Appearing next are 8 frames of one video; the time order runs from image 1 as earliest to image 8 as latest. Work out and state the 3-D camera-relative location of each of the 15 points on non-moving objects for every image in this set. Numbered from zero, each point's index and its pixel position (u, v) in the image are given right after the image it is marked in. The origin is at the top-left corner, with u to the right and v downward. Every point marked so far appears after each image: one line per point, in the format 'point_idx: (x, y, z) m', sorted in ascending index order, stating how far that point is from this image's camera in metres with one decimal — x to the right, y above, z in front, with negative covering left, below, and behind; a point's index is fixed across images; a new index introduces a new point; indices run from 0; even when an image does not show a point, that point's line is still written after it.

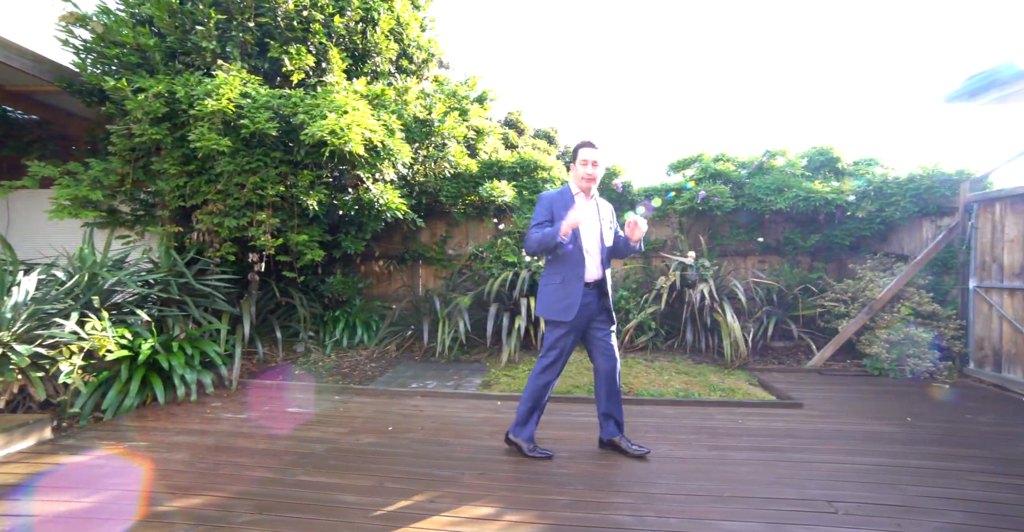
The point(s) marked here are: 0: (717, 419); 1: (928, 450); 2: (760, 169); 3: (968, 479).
0: (+1.2, -0.9, +2.9) m
1: (+2.1, -0.9, +2.4) m
2: (+2.7, +1.1, +5.2) m
3: (+1.9, -0.9, +2.0) m
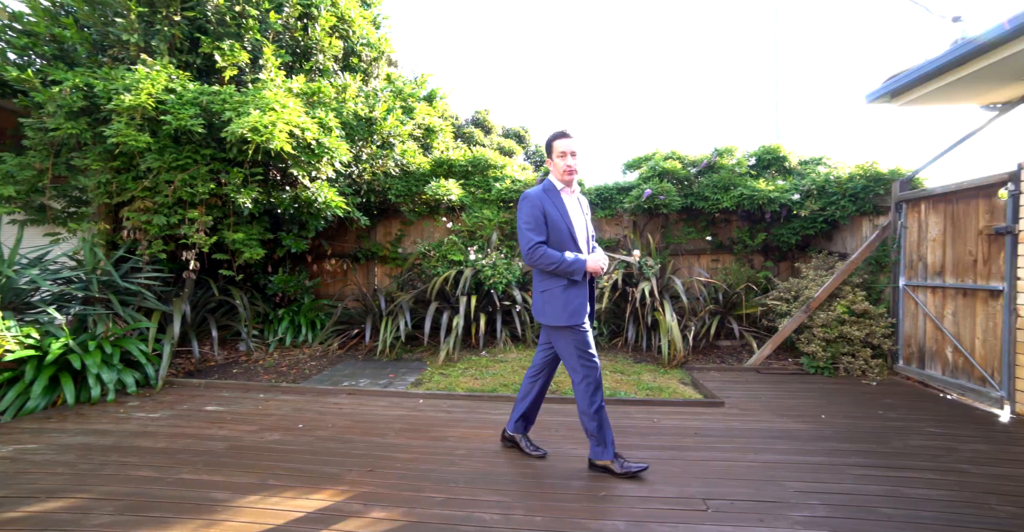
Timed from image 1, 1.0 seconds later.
0: (+0.7, -0.9, +2.9) m
1: (+1.6, -0.9, +2.4) m
2: (+2.2, +1.1, +5.3) m
3: (+1.5, -0.9, +2.1) m
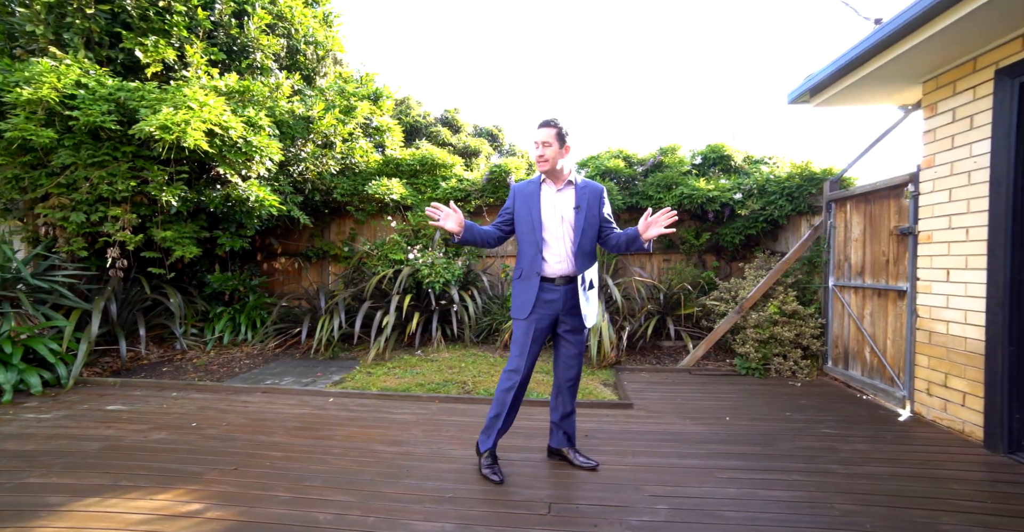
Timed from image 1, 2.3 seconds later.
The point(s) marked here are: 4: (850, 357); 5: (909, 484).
0: (+0.1, -0.9, +2.9) m
1: (+1.0, -0.9, +2.4) m
2: (+1.6, +1.1, +5.3) m
3: (+0.9, -0.9, +2.1) m
4: (+2.6, -0.7, +3.8) m
5: (+1.6, -0.9, +1.9) m
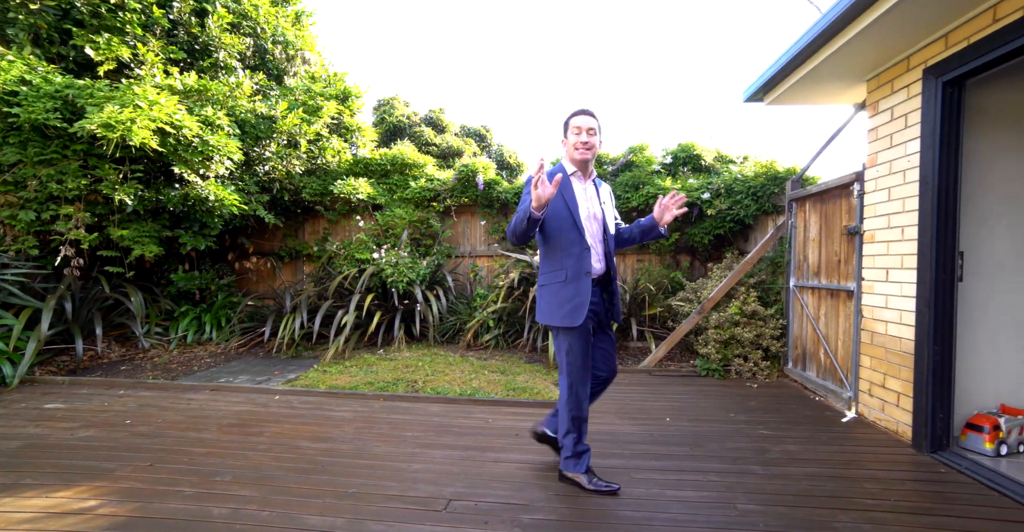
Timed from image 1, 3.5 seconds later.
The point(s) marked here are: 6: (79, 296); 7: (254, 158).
0: (-0.2, -0.9, +2.9) m
1: (+0.6, -0.9, +2.4) m
2: (+1.2, +1.1, +5.3) m
3: (+0.5, -0.9, +2.1) m
4: (+2.3, -0.7, +3.7) m
5: (+1.2, -0.9, +1.9) m
6: (-3.7, -0.3, +4.1) m
7: (-2.6, +1.1, +4.8) m
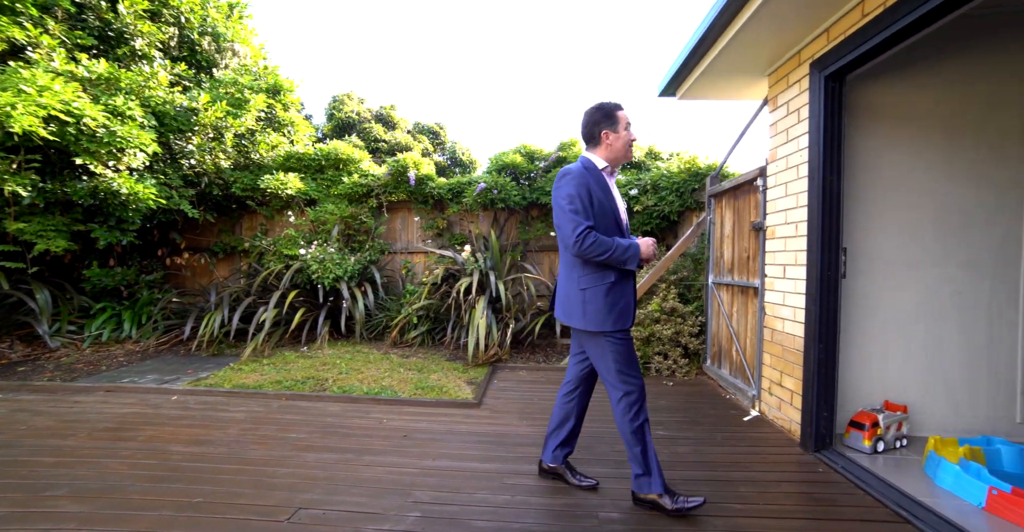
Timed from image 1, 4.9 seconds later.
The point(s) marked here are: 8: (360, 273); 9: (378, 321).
0: (-0.8, -0.9, +2.8) m
1: (+0.1, -0.9, +2.3) m
2: (+0.6, +1.1, +5.2) m
3: (0.0, -0.9, +2.0) m
4: (+1.7, -0.7, +3.7) m
5: (+0.7, -0.9, +1.8) m
6: (-4.3, -0.2, +3.8) m
7: (-3.2, +1.1, +4.6) m
8: (-1.5, -0.1, +4.6) m
9: (-1.3, -0.5, +4.6) m
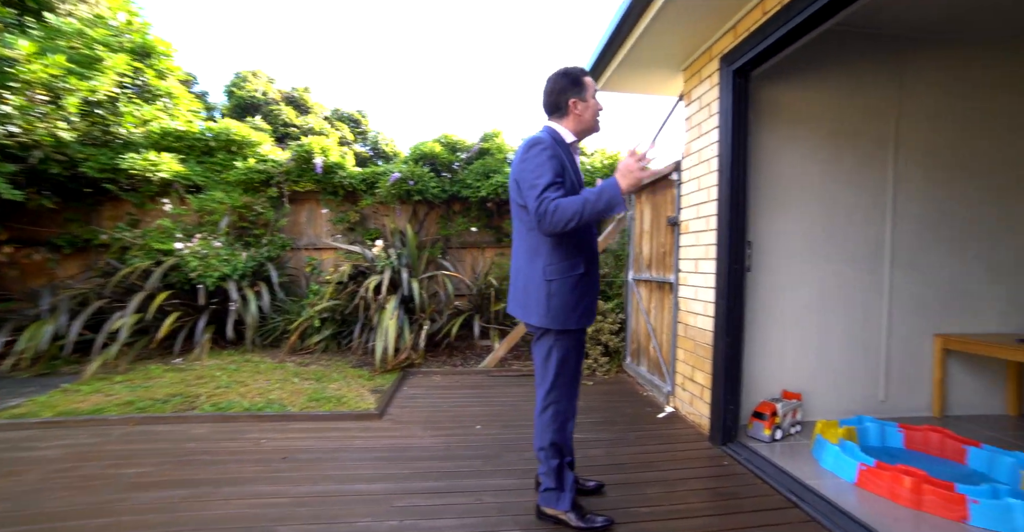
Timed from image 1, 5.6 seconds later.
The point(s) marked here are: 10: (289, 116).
0: (-1.3, -0.8, +2.4) m
1: (-0.3, -0.9, +2.1) m
2: (-0.3, +1.2, +5.0) m
3: (-0.4, -0.8, +1.7) m
4: (+1.0, -0.7, +3.7) m
5: (+0.3, -0.8, +1.7) m
6: (-4.9, -0.2, +3.0) m
7: (-4.0, +1.1, +3.9) m
8: (-2.2, -0.1, +4.1) m
9: (-2.0, -0.5, +4.1) m
10: (-3.8, +2.6, +8.4) m
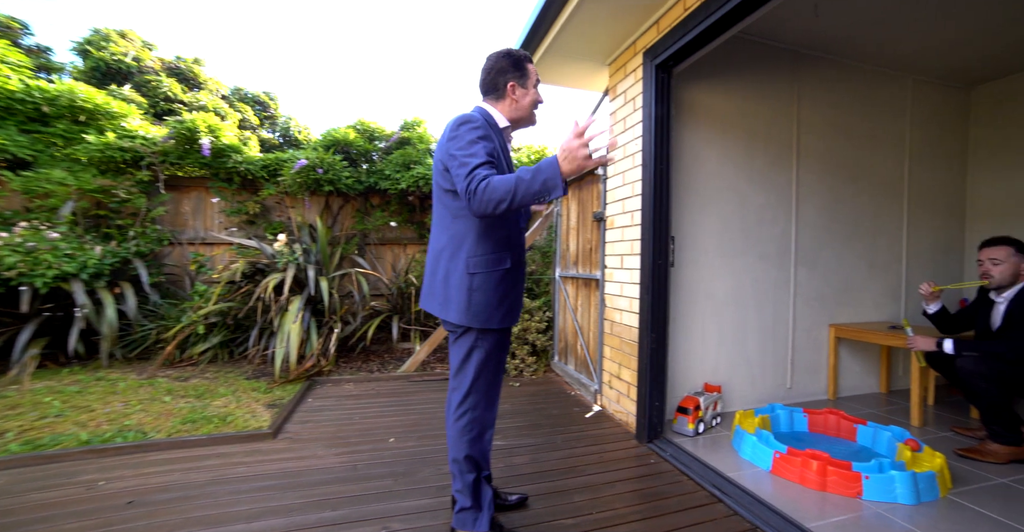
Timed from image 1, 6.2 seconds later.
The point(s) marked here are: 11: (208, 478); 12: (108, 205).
0: (-1.6, -0.8, +1.9) m
1: (-0.7, -0.8, +1.8) m
2: (-1.1, +1.2, +4.7) m
3: (-0.7, -0.8, +1.4) m
4: (+0.4, -0.6, +3.6) m
5: (+0.1, -0.8, +1.5) m
6: (-5.3, -0.2, +1.9) m
7: (-4.5, +1.1, +3.0) m
8: (-2.8, 0.0, +3.5) m
9: (-2.6, -0.5, +3.5) m
10: (-5.0, +2.6, +7.5) m
11: (-1.2, -0.8, +2.0) m
12: (-3.1, +0.5, +3.7) m
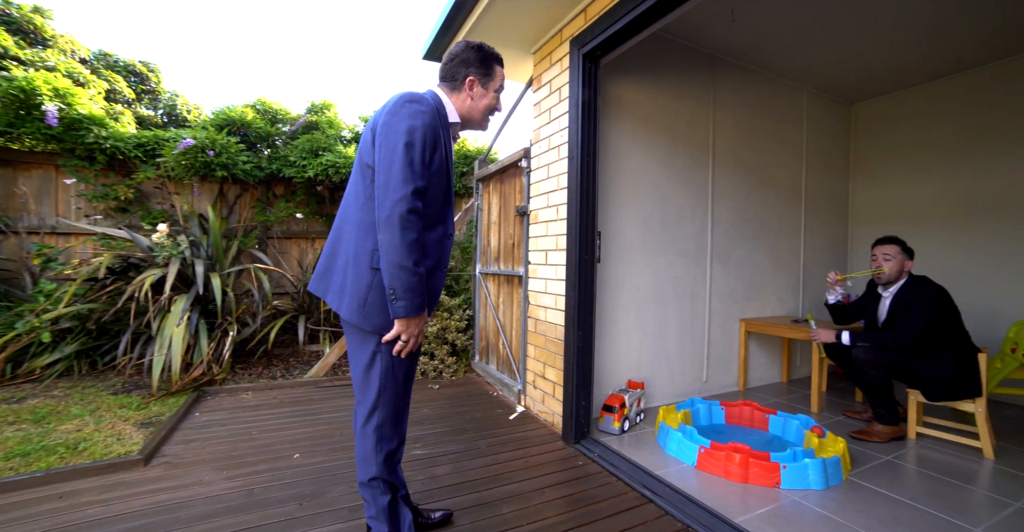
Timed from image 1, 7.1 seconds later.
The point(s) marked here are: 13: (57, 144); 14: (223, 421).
0: (-1.9, -0.8, +1.4) m
1: (-0.9, -0.8, +1.4) m
2: (-1.8, +1.2, +4.2) m
3: (-0.8, -0.8, +1.1) m
4: (-0.1, -0.6, +3.4) m
5: (-0.1, -0.8, +1.3) m
6: (-5.5, -0.2, +0.8) m
7: (-4.9, +1.2, +1.9) m
8: (-3.3, 0.0, +2.7) m
9: (-3.1, -0.5, +2.8) m
10: (-6.2, +2.7, +6.3) m
11: (-1.5, -0.8, +1.5) m
12: (-3.6, +0.5, +2.9) m
13: (-3.1, +0.8, +3.3) m
14: (-1.4, -0.8, +2.3) m
